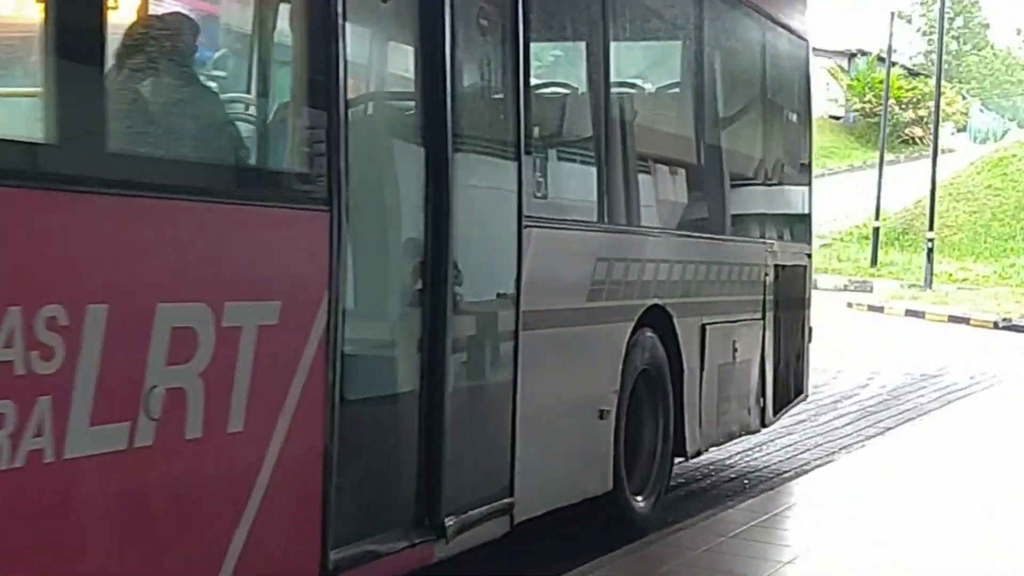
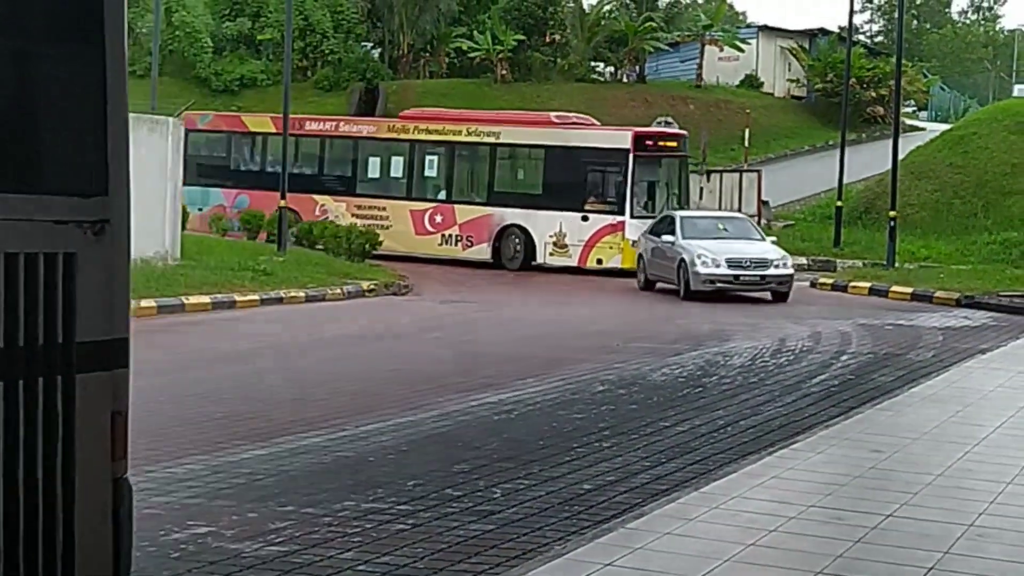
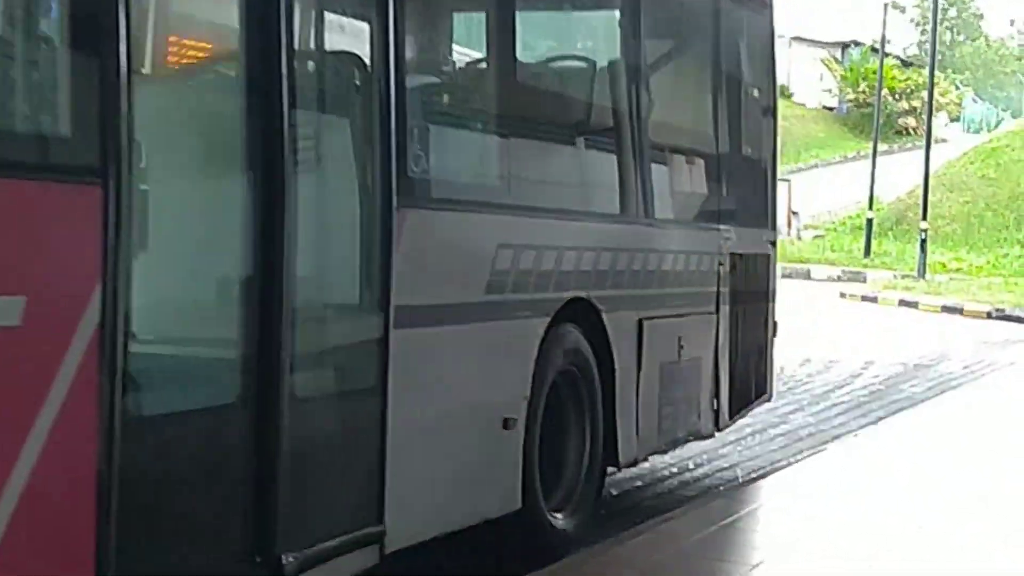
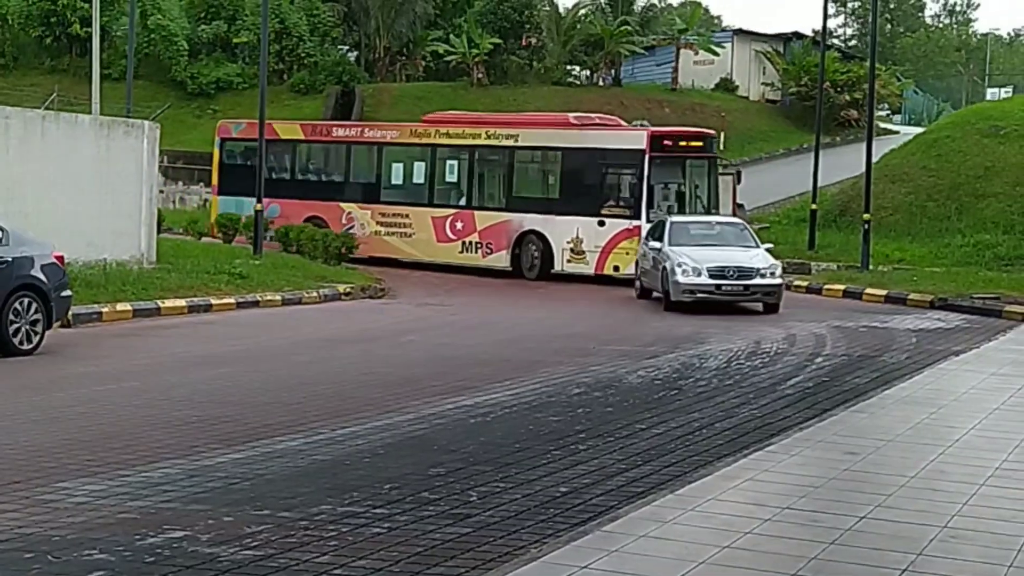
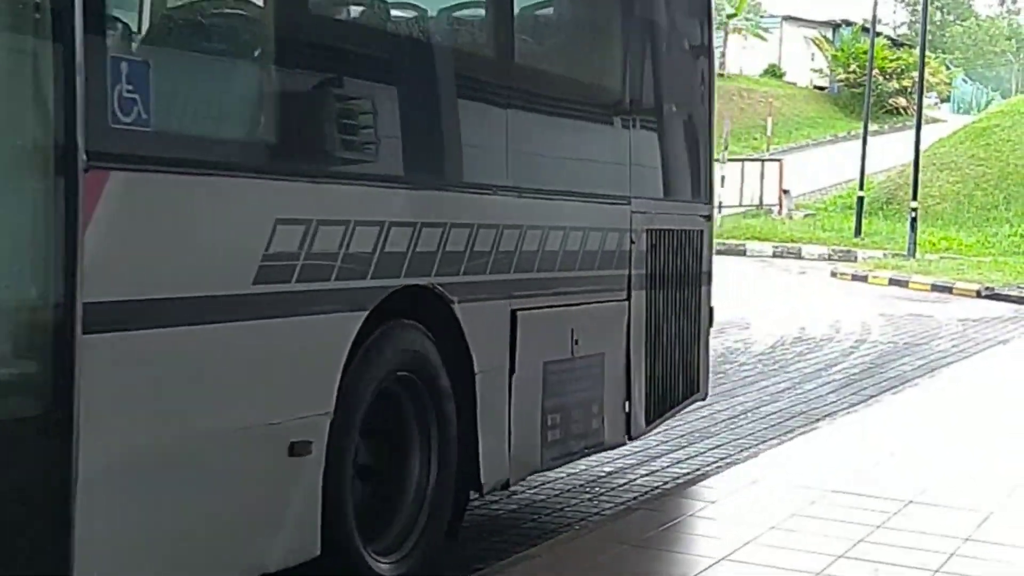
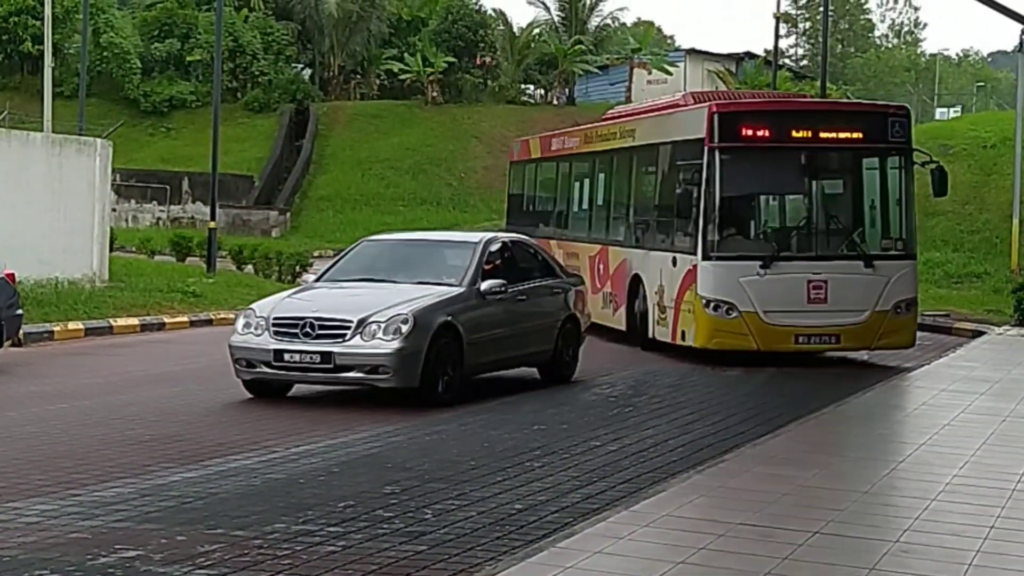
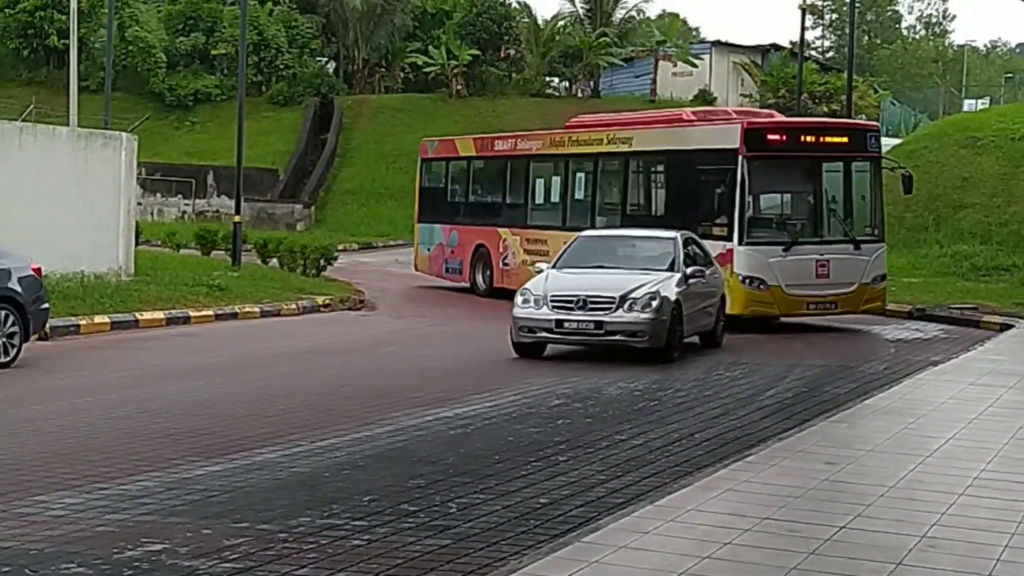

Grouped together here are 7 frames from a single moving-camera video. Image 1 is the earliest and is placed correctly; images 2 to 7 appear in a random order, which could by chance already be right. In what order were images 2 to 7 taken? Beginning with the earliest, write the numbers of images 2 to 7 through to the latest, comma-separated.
3, 5, 2, 4, 7, 6
